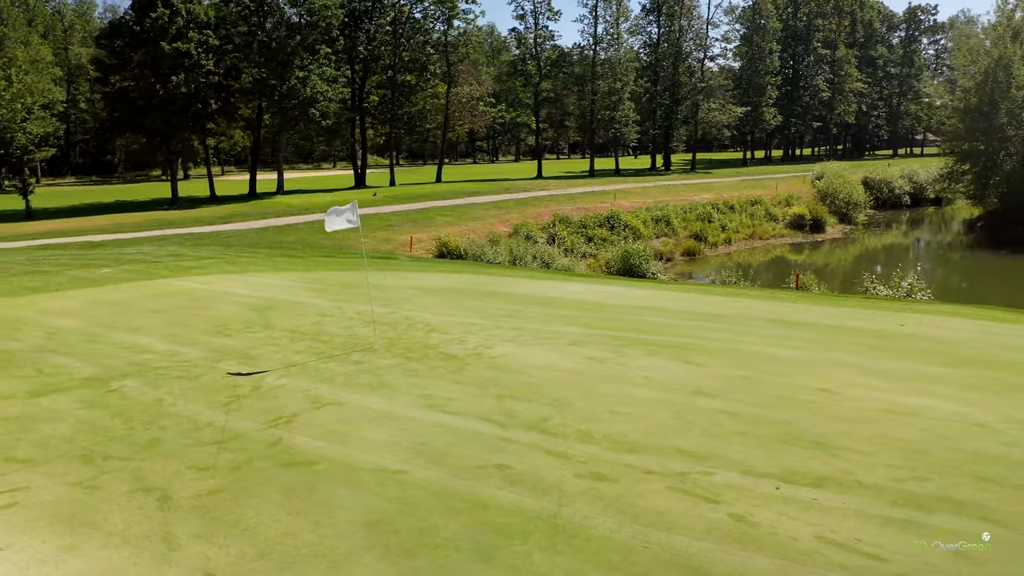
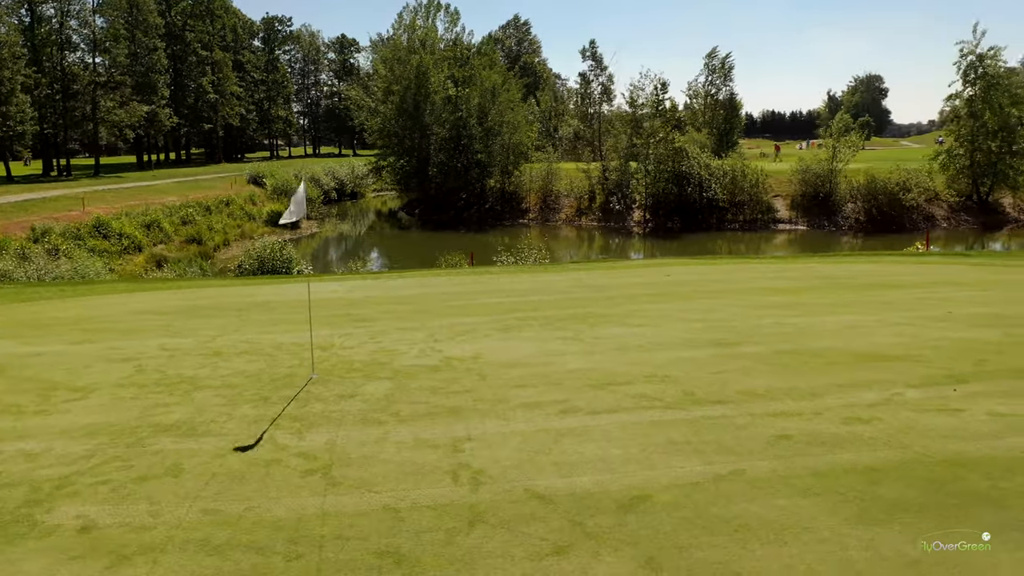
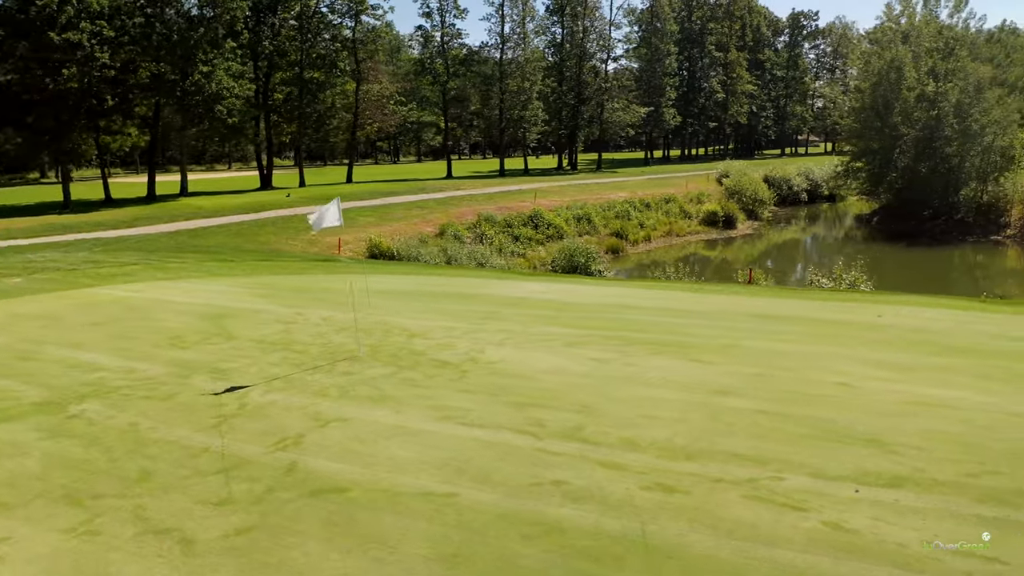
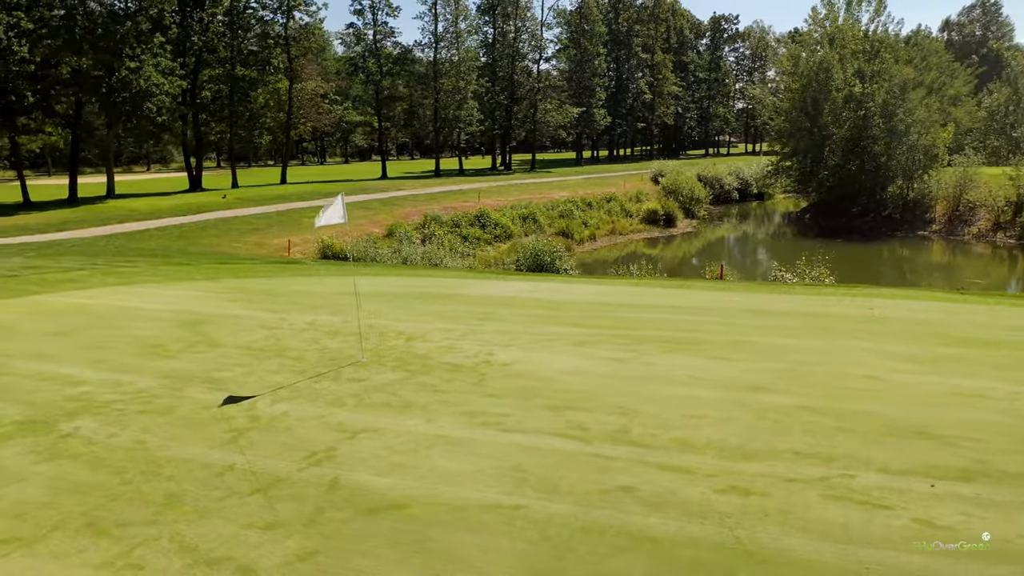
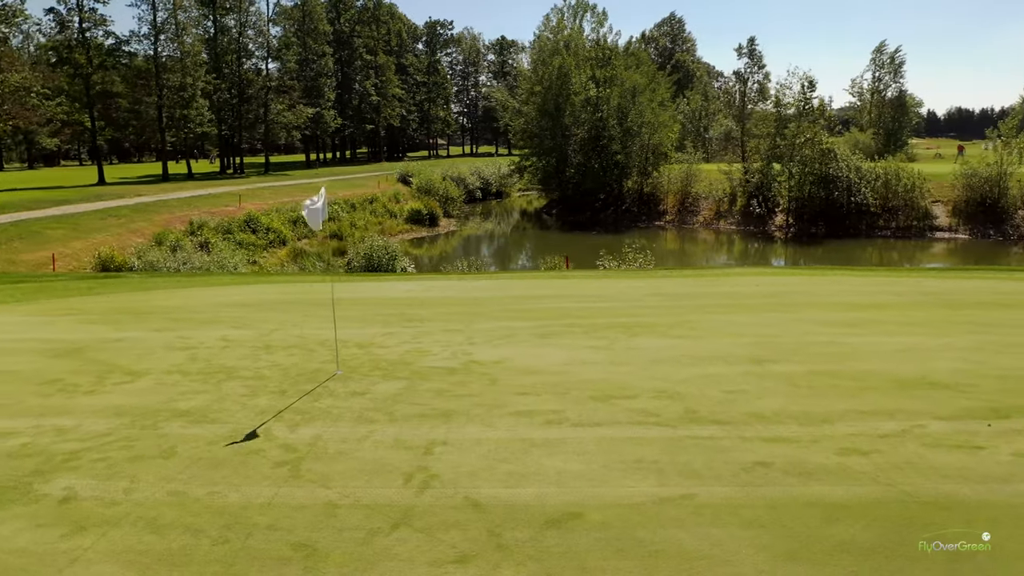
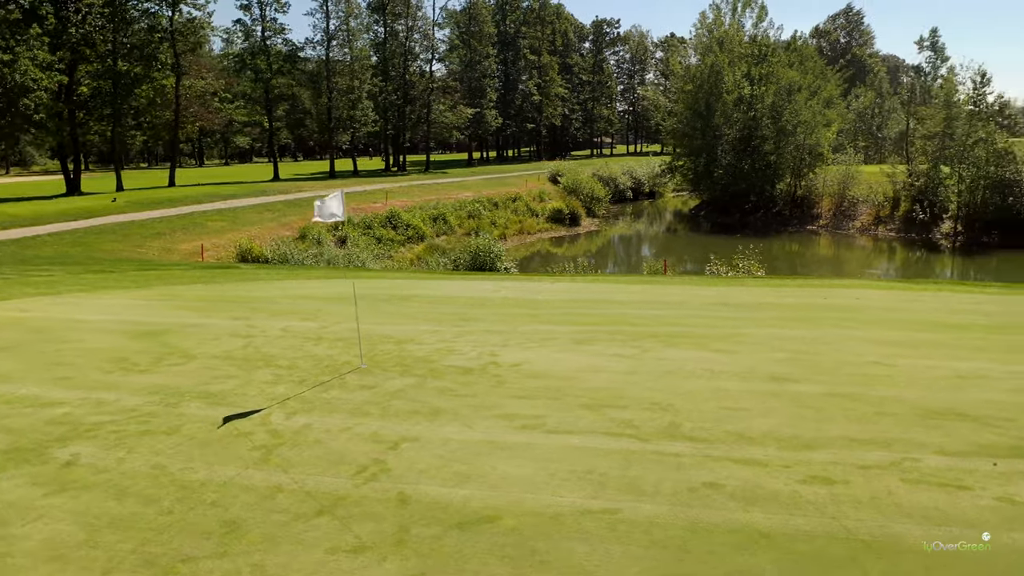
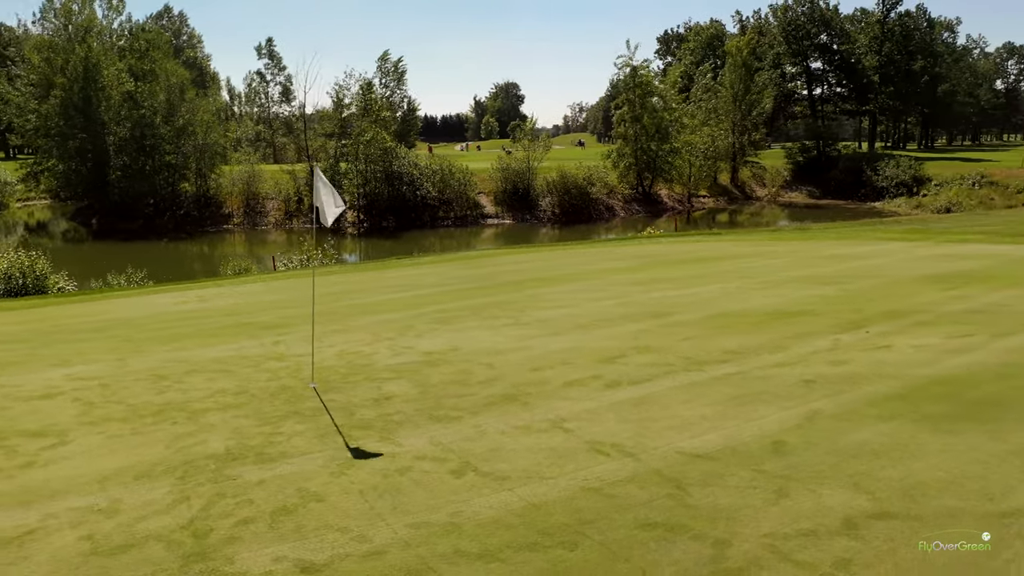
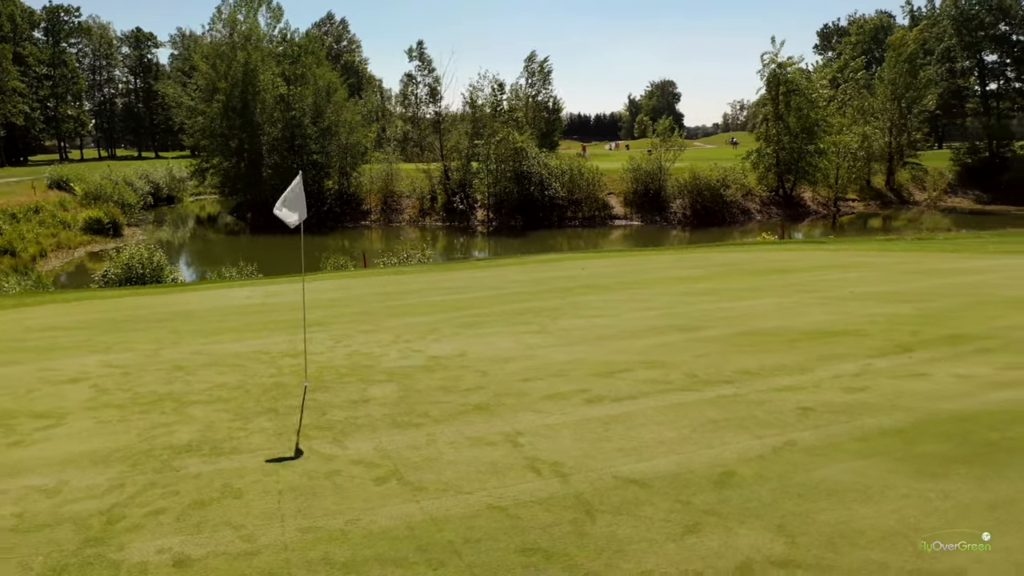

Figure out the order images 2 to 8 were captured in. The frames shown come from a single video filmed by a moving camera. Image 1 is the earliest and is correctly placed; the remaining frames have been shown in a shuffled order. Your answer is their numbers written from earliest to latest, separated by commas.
3, 4, 6, 5, 2, 8, 7
